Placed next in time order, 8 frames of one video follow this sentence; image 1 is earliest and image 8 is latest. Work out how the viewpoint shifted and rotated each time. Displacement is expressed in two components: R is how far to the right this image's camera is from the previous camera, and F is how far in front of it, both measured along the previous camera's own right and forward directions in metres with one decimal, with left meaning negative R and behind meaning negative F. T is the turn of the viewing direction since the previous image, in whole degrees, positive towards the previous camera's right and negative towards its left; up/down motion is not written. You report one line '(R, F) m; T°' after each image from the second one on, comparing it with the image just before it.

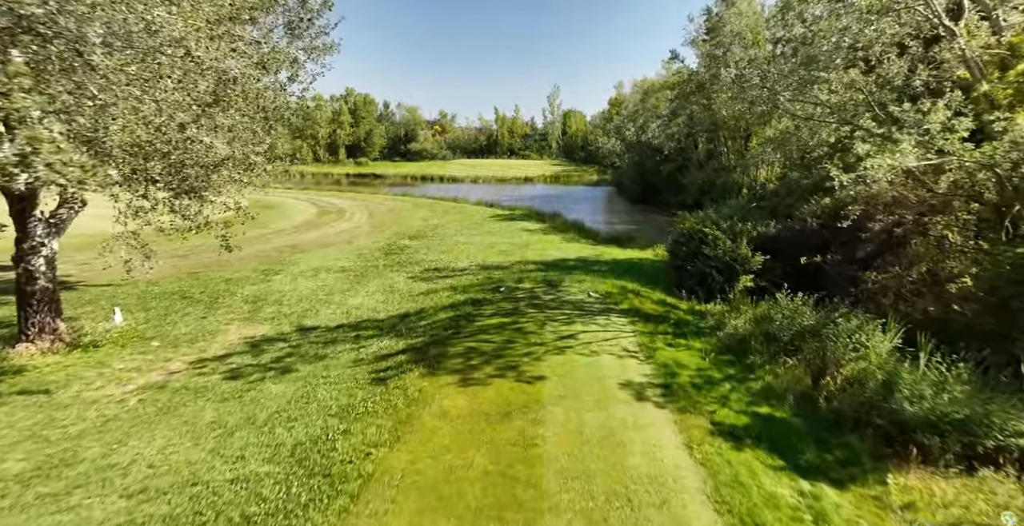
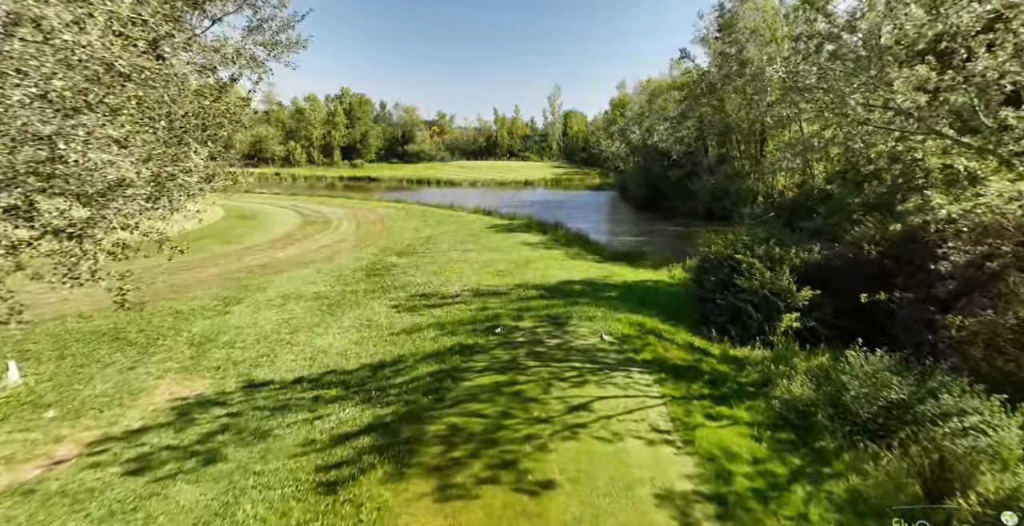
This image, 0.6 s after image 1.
(0.0, +1.7) m; 0°
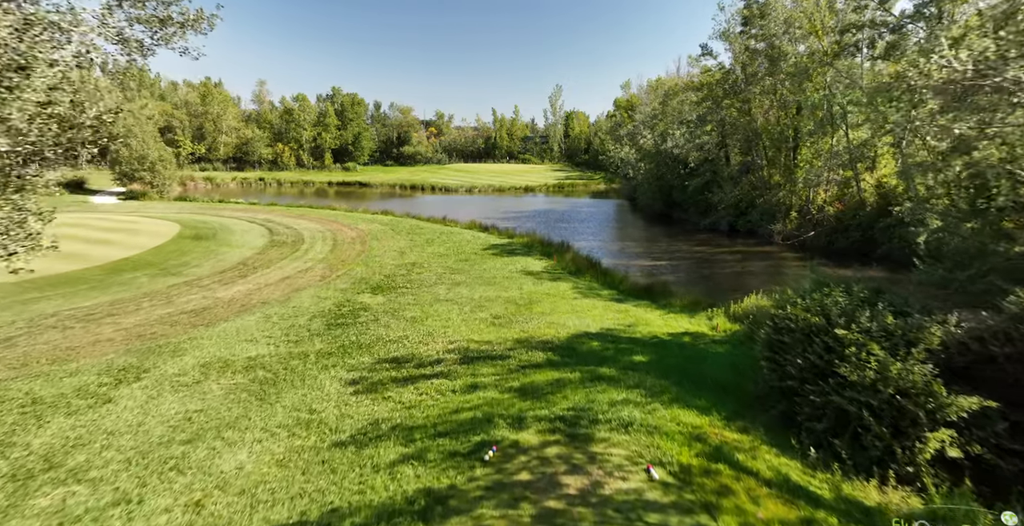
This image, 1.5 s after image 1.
(0.0, +2.9) m; 0°
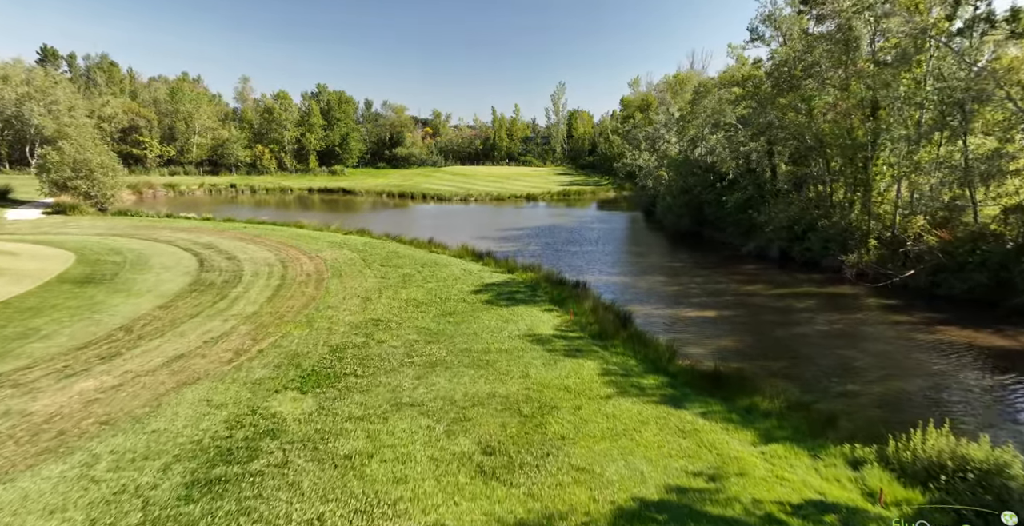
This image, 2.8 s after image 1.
(0.0, +4.7) m; 0°
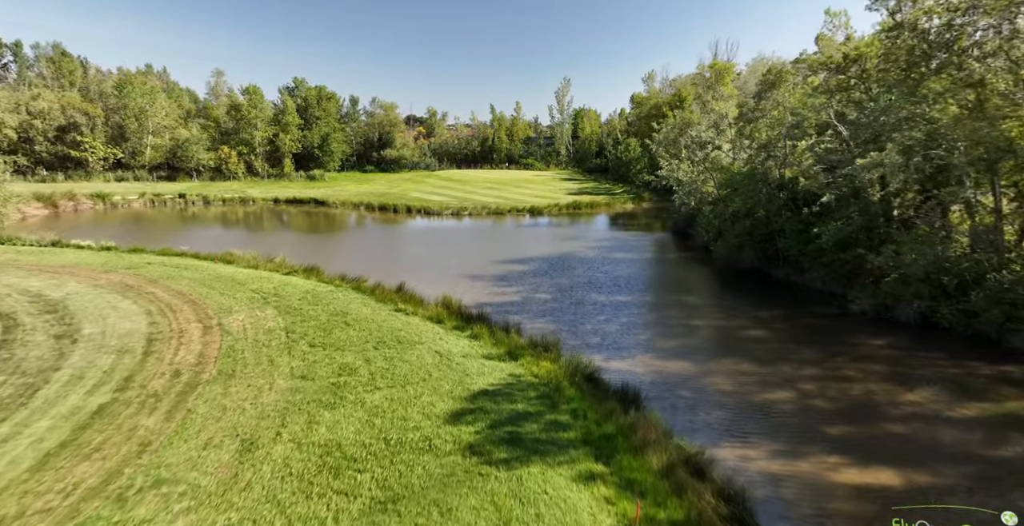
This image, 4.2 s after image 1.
(-0.1, +6.8) m; 0°
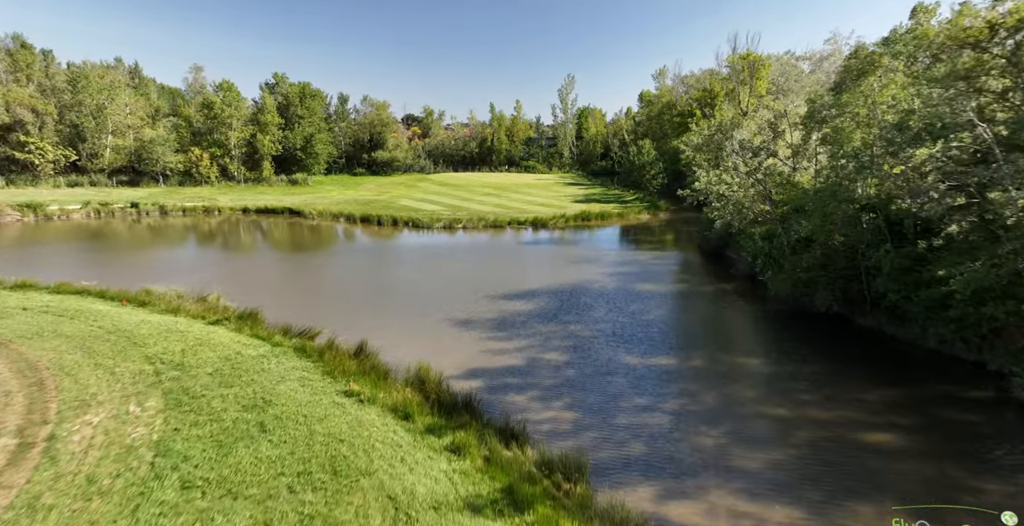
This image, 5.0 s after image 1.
(-0.1, +4.7) m; 0°
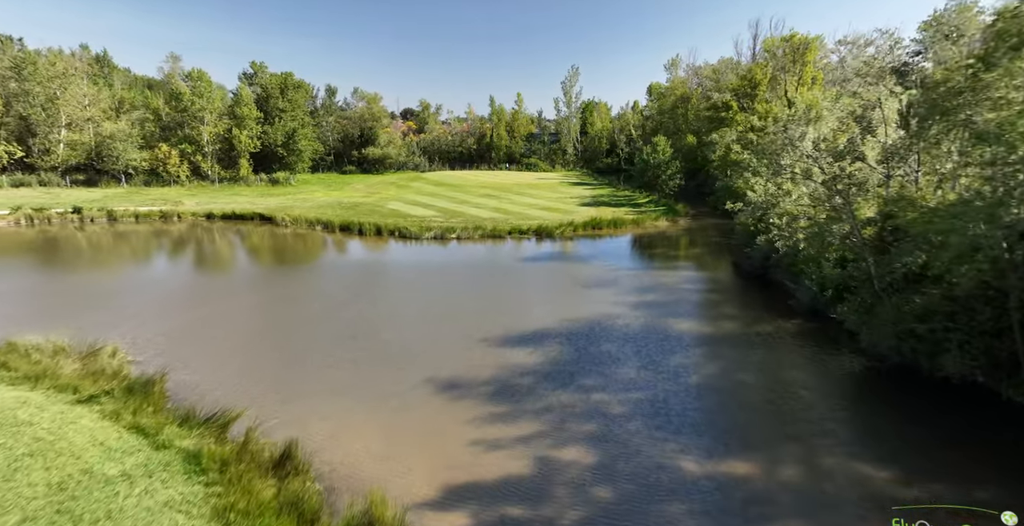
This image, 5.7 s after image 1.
(-0.1, +4.4) m; 0°
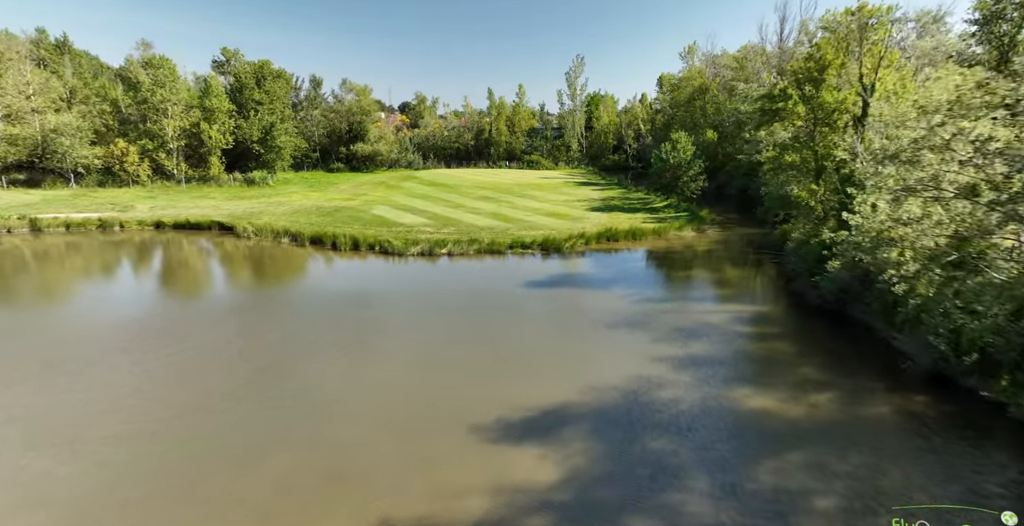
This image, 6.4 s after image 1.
(0.0, +4.8) m; 0°
